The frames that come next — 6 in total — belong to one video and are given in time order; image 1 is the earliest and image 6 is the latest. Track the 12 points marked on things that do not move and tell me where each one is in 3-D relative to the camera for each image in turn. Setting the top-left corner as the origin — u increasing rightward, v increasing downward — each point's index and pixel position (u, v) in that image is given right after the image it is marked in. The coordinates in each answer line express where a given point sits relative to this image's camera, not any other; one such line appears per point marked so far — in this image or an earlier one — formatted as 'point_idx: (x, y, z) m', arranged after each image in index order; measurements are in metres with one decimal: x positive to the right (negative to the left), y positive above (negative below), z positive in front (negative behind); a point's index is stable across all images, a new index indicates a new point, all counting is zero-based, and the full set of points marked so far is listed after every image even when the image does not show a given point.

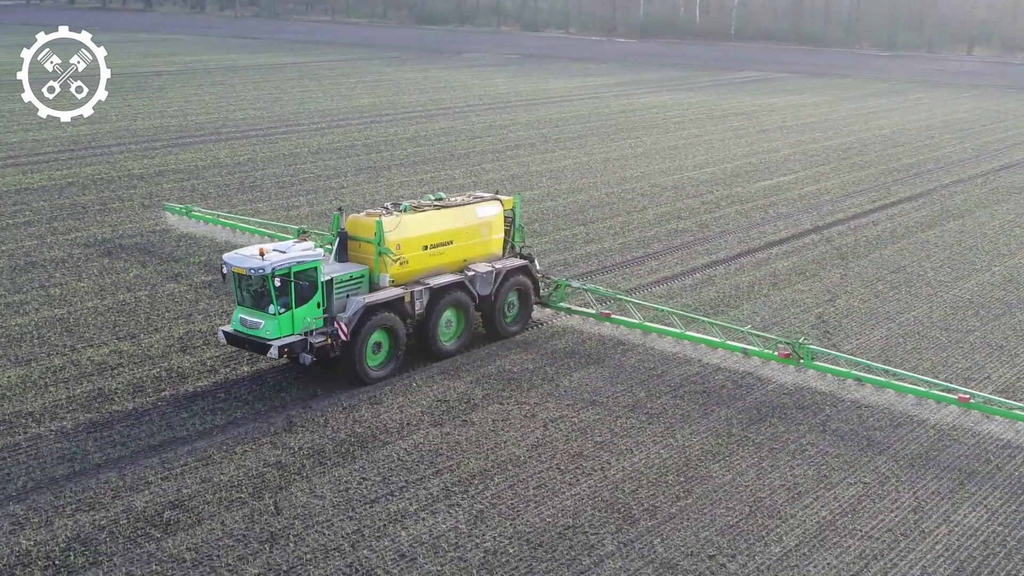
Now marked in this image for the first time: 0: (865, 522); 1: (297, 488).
0: (+2.7, -1.7, +9.4) m
1: (-1.6, -1.5, +9.3) m
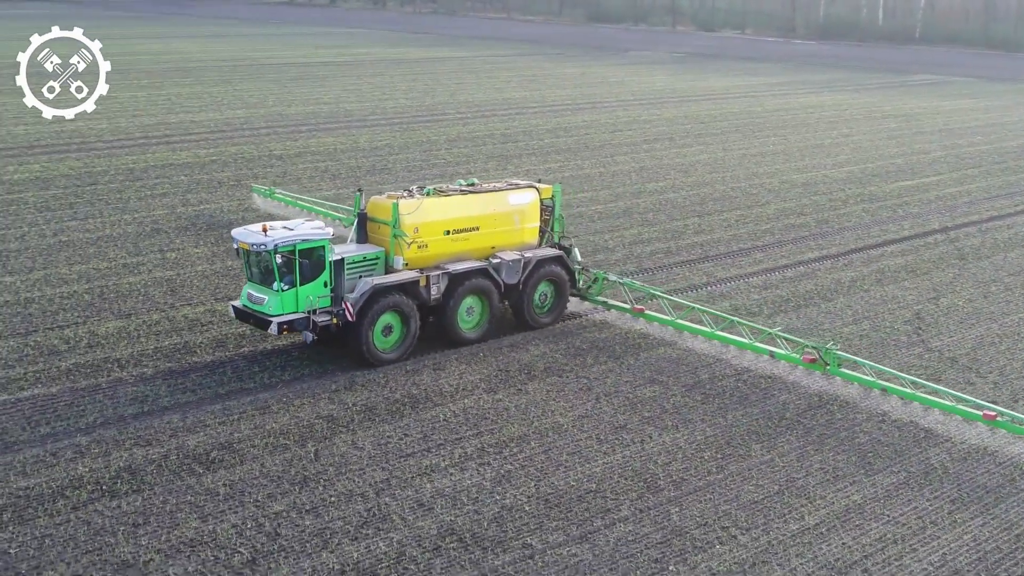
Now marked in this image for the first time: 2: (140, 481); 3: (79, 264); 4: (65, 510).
0: (+2.9, -1.6, +9.3) m
1: (-1.3, -1.2, +9.8) m
2: (-2.6, -1.4, +8.8) m
3: (-5.1, +0.3, +14.7) m
4: (-3.0, -1.5, +8.3) m
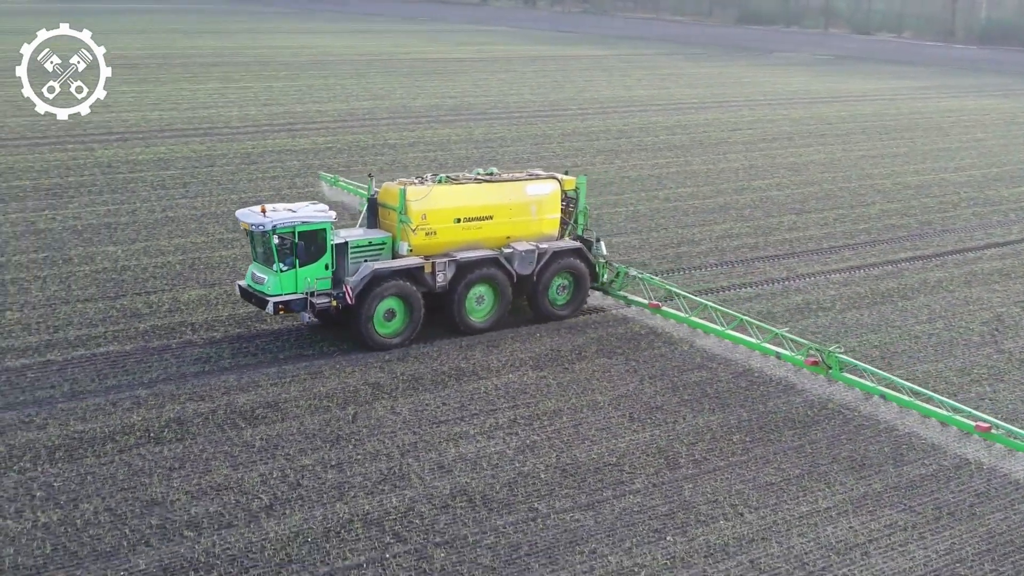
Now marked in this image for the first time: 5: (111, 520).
0: (+3.0, -1.6, +9.3) m
1: (-1.1, -1.0, +10.3) m
2: (-2.5, -1.1, +9.4) m
3: (-4.2, +0.6, +15.6) m
4: (-2.9, -1.2, +9.0) m
5: (-2.6, -1.5, +7.9) m
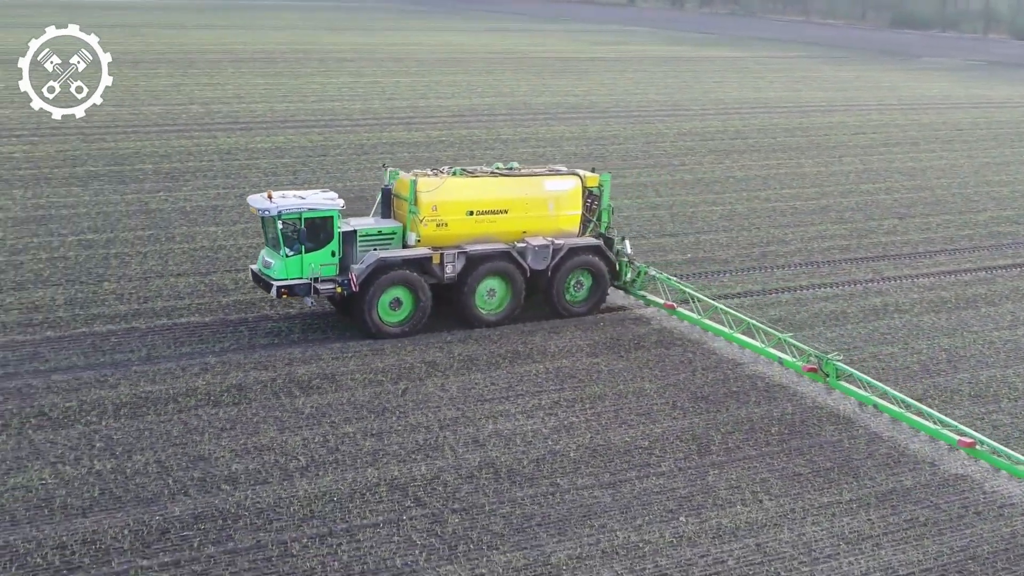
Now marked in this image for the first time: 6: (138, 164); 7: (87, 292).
0: (+3.3, -1.5, +9.3) m
1: (-0.7, -0.8, +10.8) m
2: (-2.2, -0.9, +10.1) m
3: (-3.1, +0.9, +16.4) m
4: (-2.6, -1.0, +9.7) m
5: (-2.5, -1.3, +8.6) m
6: (-5.9, +2.0, +19.6) m
7: (-4.3, 0.0, +12.6) m
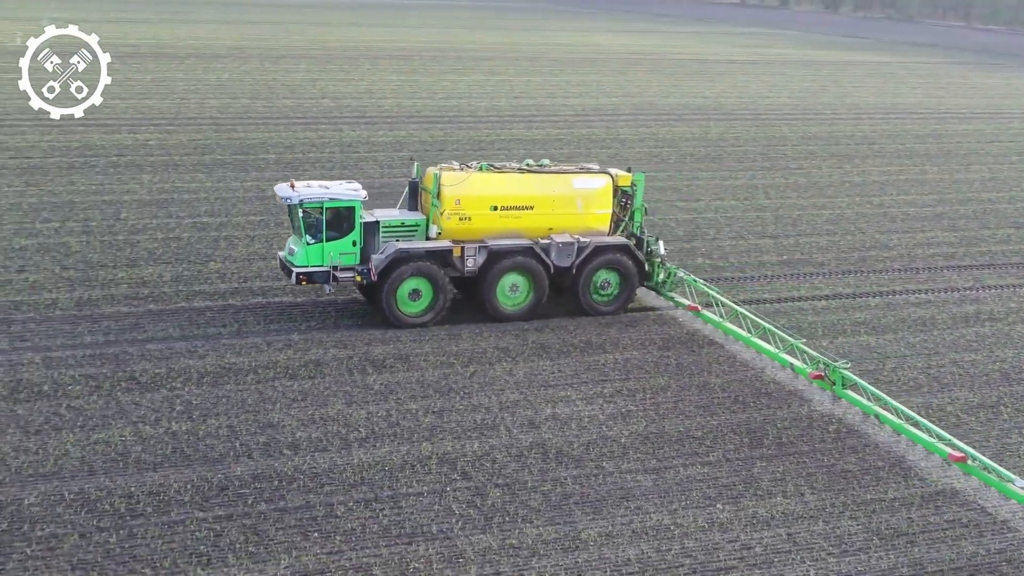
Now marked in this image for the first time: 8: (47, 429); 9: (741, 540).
0: (+3.6, -1.6, +9.3) m
1: (-0.1, -0.7, +11.2) m
2: (-1.7, -0.7, +10.7) m
3: (-1.8, +1.1, +17.1) m
4: (-2.2, -0.8, +10.3) m
5: (-2.1, -1.1, +9.3) m
6: (-4.1, +2.2, +20.6) m
7: (-3.4, +0.2, +13.4) m
8: (-3.4, -1.0, +9.0) m
9: (+1.5, -1.7, +8.2) m
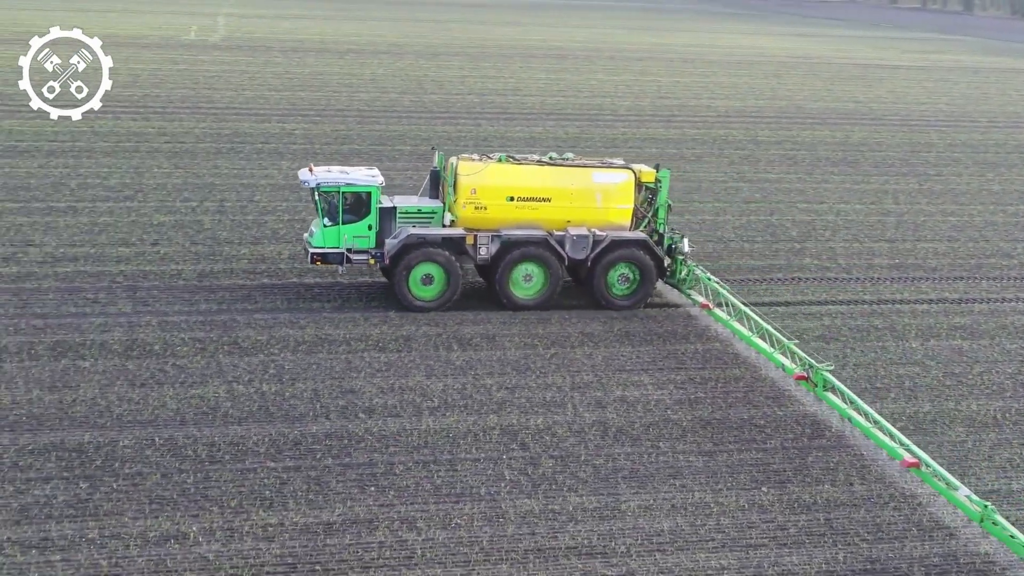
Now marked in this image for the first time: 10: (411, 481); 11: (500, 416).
0: (+4.1, -1.6, +9.3) m
1: (+0.7, -0.6, +11.7) m
2: (-1.0, -0.5, +11.4) m
3: (-0.1, +1.2, +17.8) m
4: (-1.5, -0.6, +11.1) m
5: (-1.6, -0.9, +10.0) m
6: (-2.0, +2.5, +21.5) m
7: (-2.3, +0.4, +14.3) m
8: (-2.9, -0.8, +10.0) m
9: (+1.8, -1.6, +8.5) m
10: (-0.7, -1.3, +8.6) m
11: (-0.1, -1.0, +9.9) m
